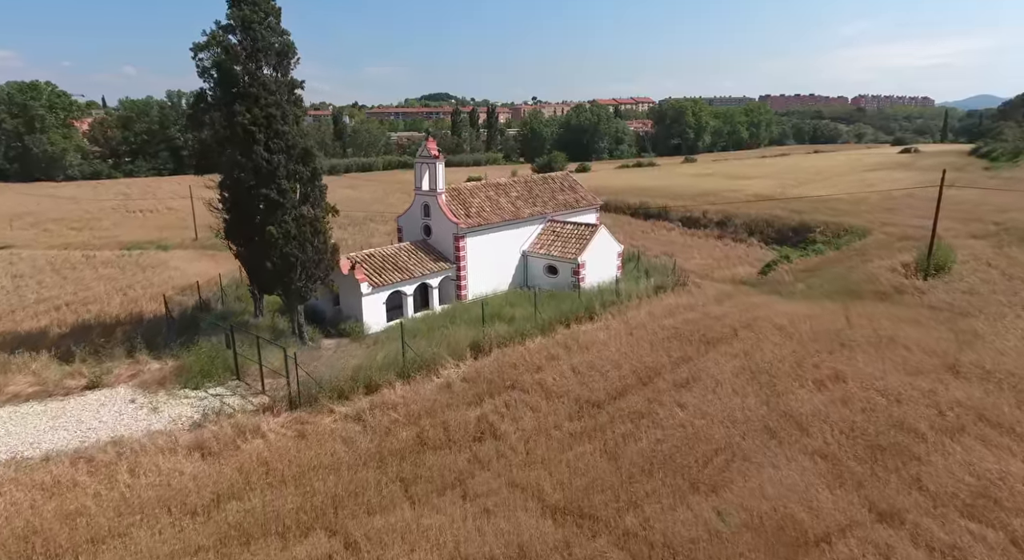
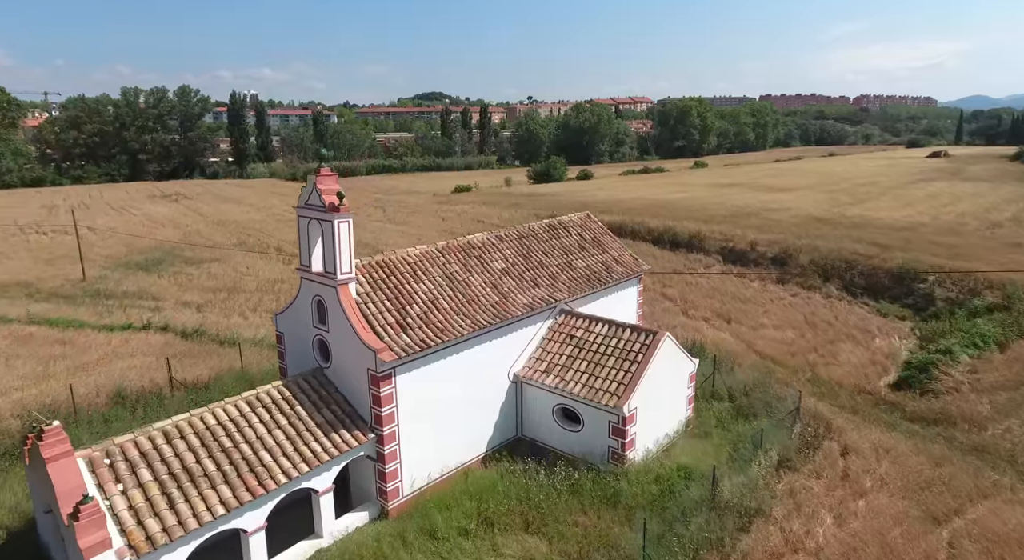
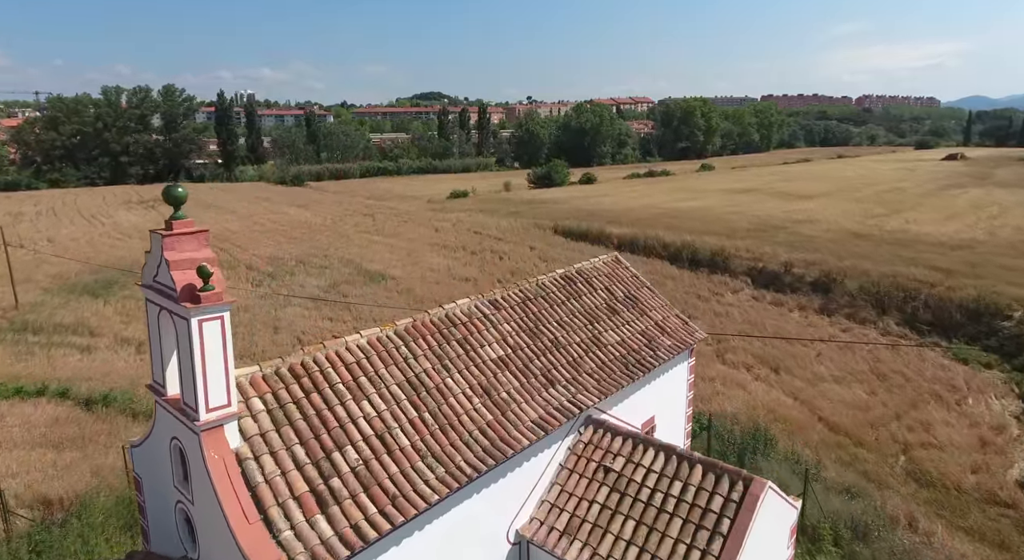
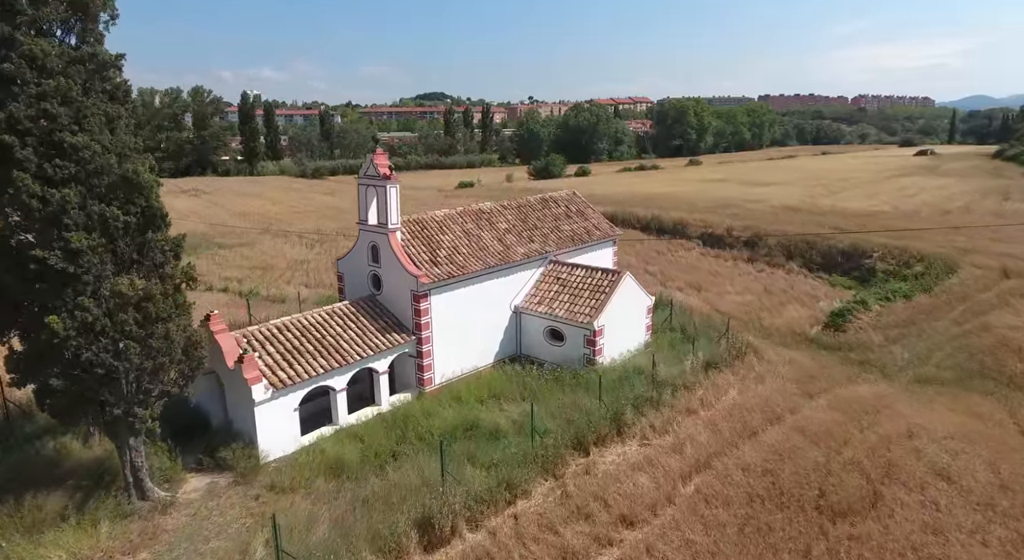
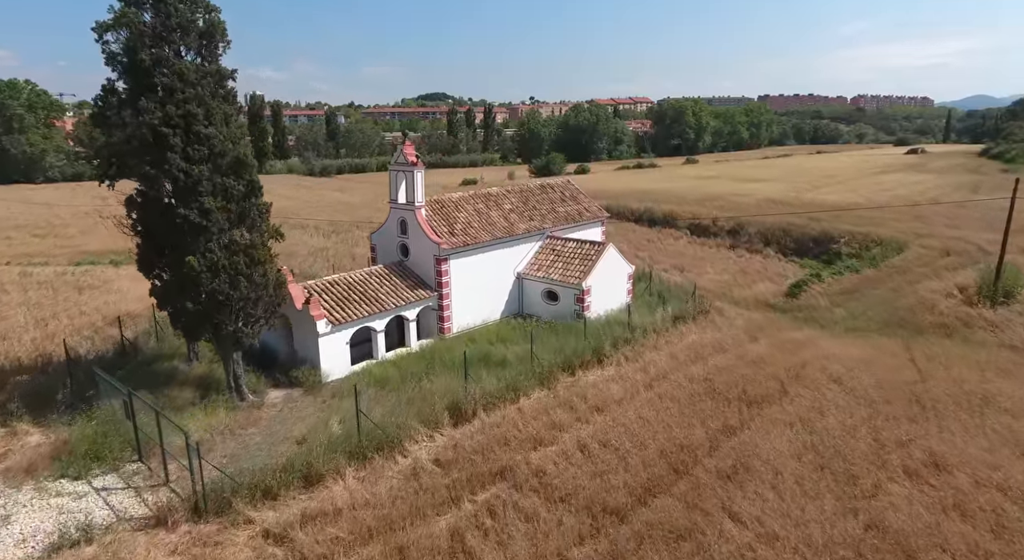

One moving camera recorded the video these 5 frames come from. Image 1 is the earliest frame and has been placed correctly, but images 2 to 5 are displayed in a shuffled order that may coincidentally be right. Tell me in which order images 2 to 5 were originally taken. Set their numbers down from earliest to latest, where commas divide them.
5, 4, 2, 3
